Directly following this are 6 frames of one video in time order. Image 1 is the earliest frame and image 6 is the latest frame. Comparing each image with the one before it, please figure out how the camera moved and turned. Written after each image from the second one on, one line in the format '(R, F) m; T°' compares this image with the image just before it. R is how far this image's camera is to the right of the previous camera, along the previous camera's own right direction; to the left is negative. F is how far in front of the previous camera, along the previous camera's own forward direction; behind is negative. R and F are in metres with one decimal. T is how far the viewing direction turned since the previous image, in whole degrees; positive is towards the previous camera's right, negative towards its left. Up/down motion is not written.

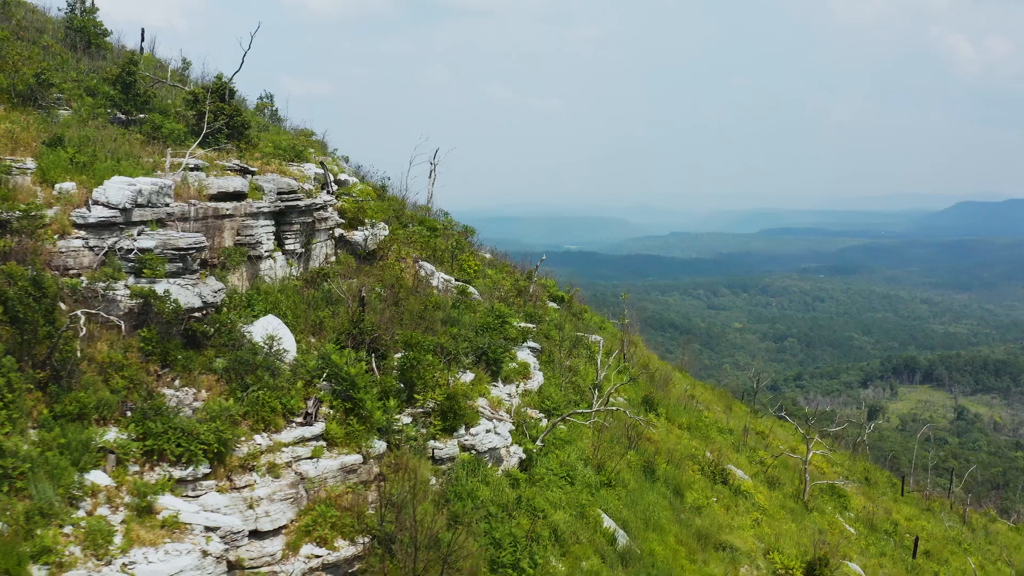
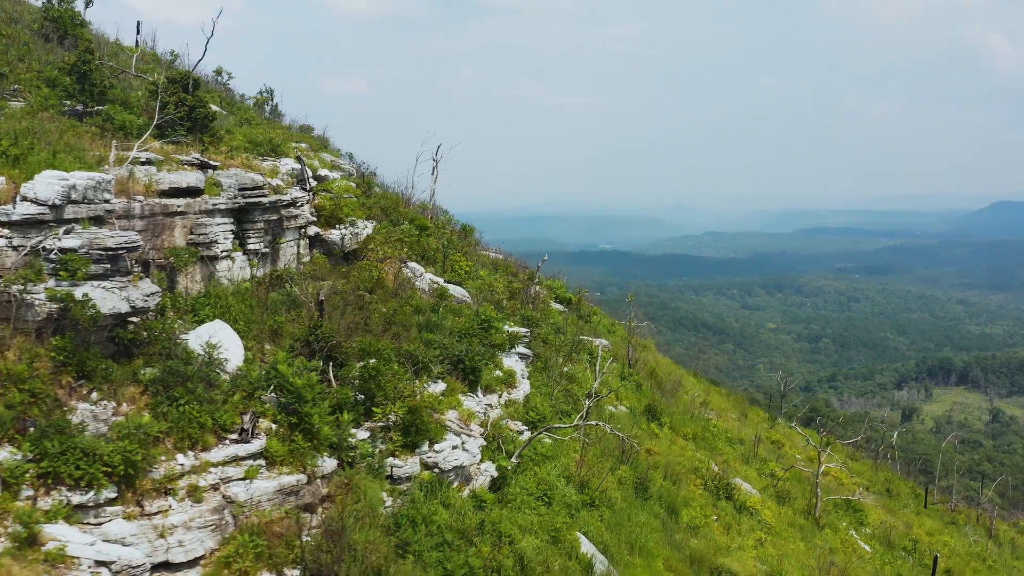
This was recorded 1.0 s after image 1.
(+0.6, +0.6) m; -2°
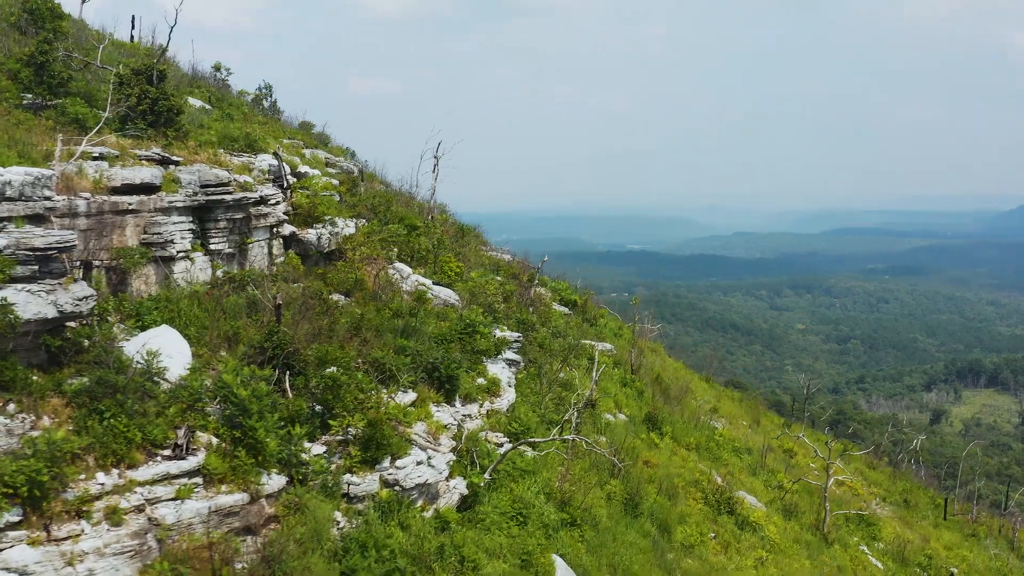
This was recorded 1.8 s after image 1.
(+0.5, +0.5) m; -2°
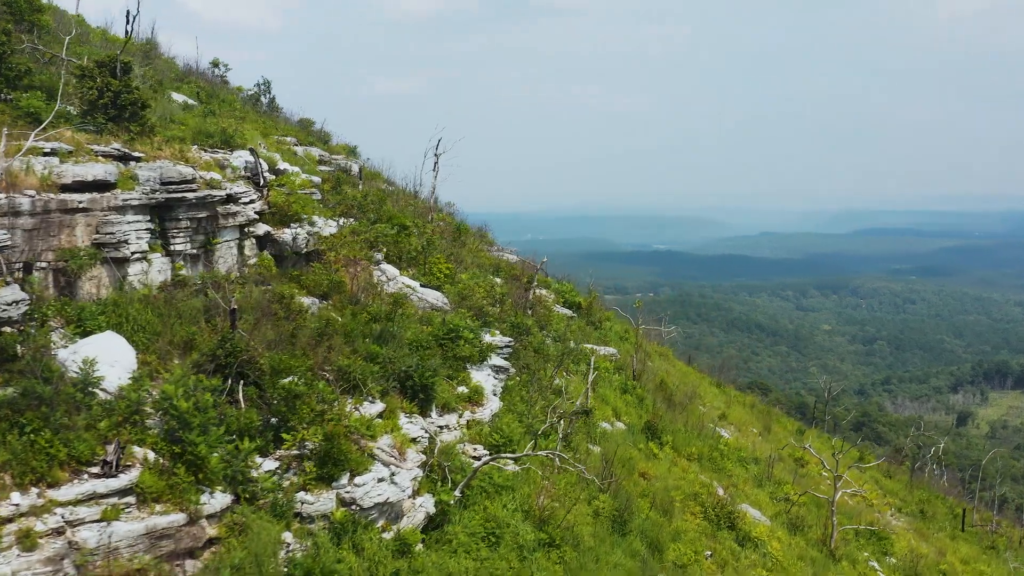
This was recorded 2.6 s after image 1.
(+0.4, +0.5) m; -1°
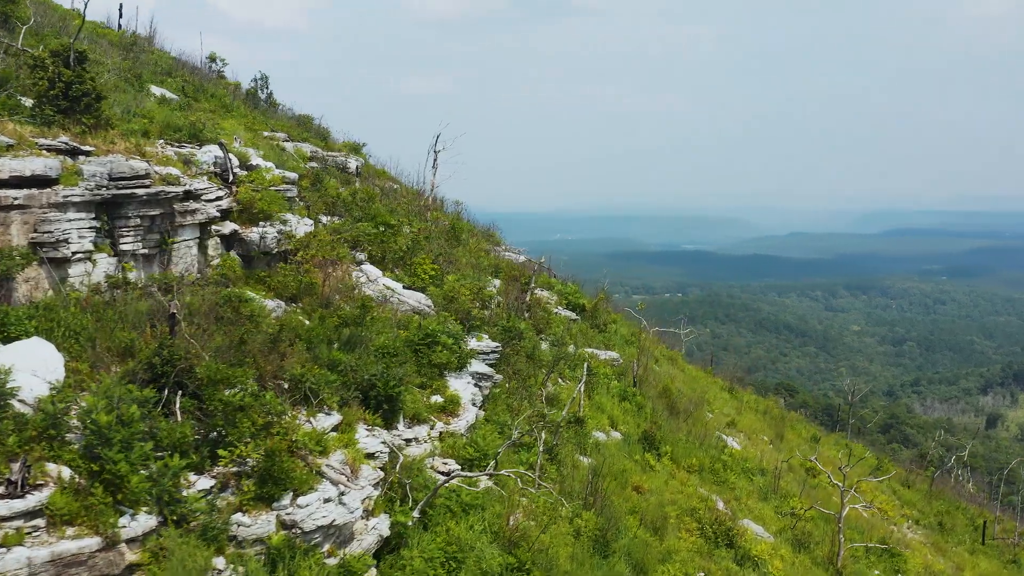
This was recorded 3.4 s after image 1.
(+0.5, +0.5) m; -2°
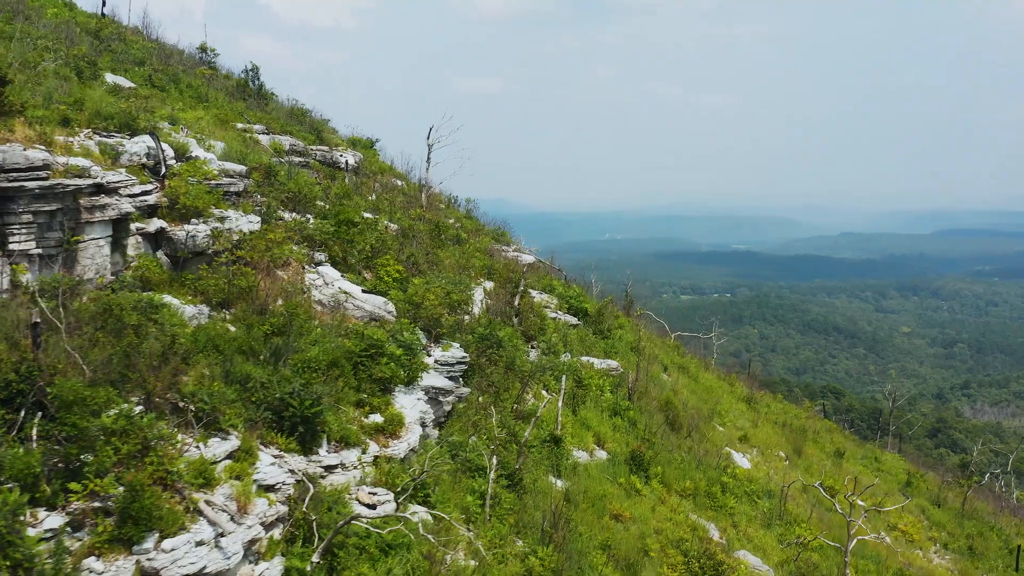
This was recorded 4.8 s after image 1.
(+0.9, +0.9) m; -3°
